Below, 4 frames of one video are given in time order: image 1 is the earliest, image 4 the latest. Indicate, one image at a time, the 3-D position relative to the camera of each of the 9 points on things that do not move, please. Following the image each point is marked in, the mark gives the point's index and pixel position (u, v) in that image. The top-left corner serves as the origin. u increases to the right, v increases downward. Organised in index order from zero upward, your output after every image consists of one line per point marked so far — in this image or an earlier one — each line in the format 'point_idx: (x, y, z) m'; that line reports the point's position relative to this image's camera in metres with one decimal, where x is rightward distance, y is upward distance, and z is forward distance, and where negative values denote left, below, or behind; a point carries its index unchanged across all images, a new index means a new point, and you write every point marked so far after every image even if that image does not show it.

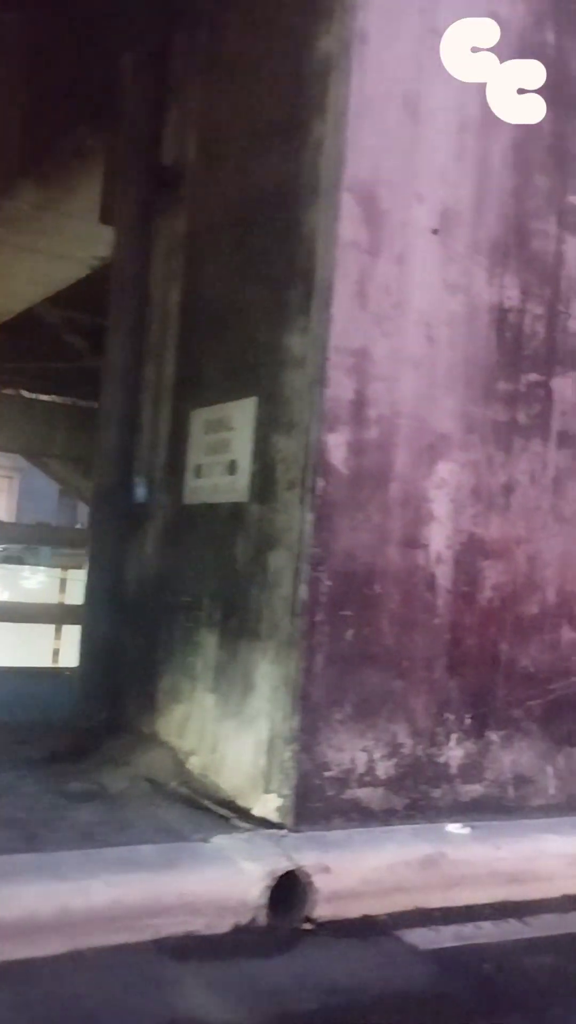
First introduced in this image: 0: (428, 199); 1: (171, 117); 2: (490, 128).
0: (+0.9, +2.0, +5.2) m
1: (-1.0, +3.2, +6.7) m
2: (+1.3, +2.5, +5.4) m
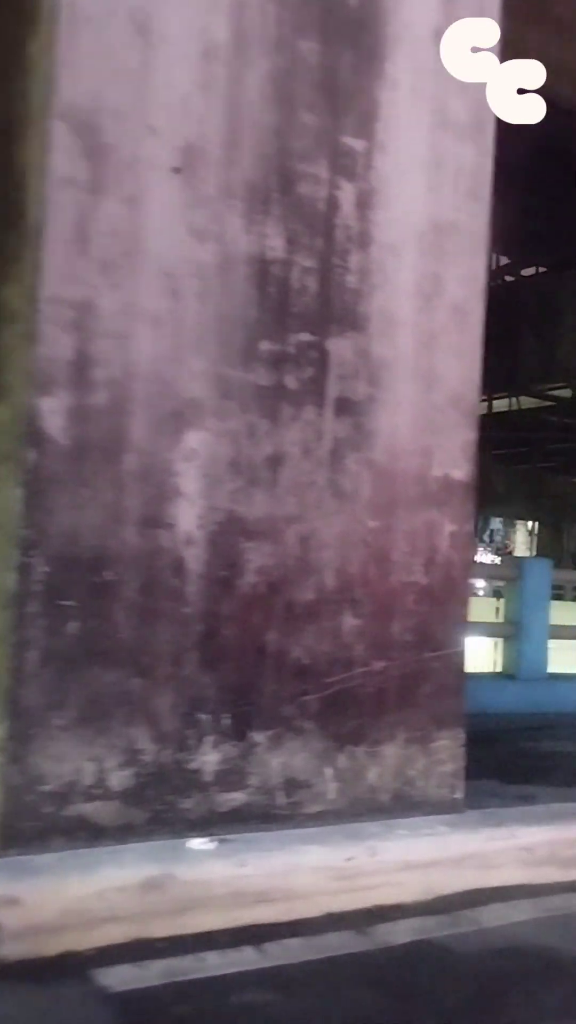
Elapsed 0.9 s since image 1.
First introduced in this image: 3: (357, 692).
0: (-0.7, +2.1, +4.6) m
1: (-2.7, +3.4, +6.0) m
2: (-0.3, +2.7, +4.8) m
3: (+0.4, -1.2, +5.2) m
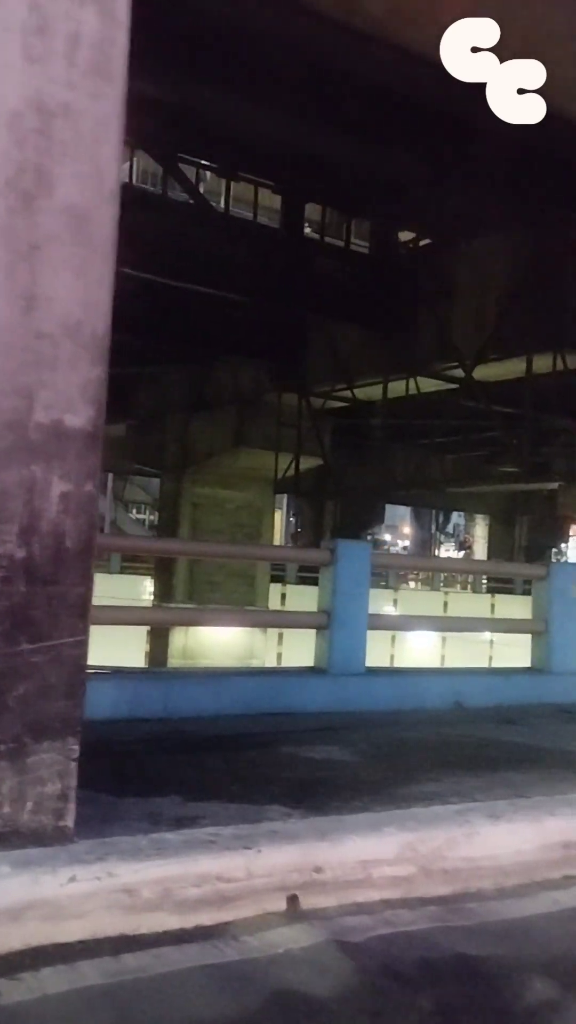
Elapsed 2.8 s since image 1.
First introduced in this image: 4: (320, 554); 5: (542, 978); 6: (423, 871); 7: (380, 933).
0: (-3.0, +2.4, +3.4) m
1: (-5.0, +3.6, +4.7) m
2: (-2.6, +2.9, +3.6) m
3: (-1.9, -0.9, +4.1) m
4: (+0.4, -0.5, +9.7) m
5: (+1.3, -2.3, +4.0) m
6: (+0.8, -2.2, +5.0) m
7: (+0.5, -2.2, +4.4) m
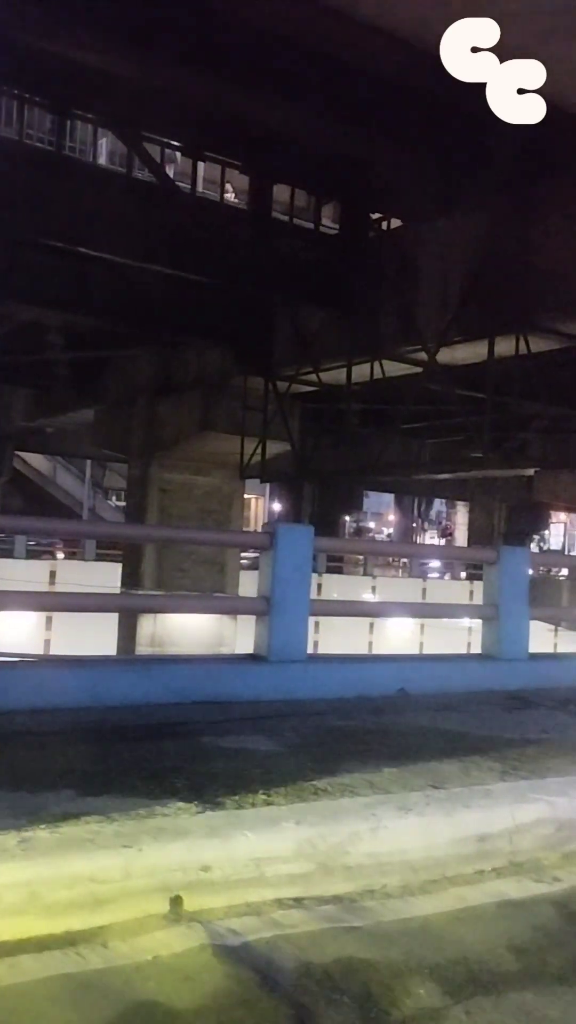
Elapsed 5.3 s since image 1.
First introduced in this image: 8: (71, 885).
0: (-3.6, +2.5, +3.0) m
1: (-5.6, +3.7, +4.2) m
2: (-3.2, +3.0, +3.2) m
3: (-2.5, -0.8, +3.7) m
4: (-0.4, -0.3, +9.4) m
5: (+0.6, -2.2, +3.8) m
6: (+0.2, -2.0, +4.7) m
7: (-0.1, -2.1, +4.1) m
8: (-1.1, -1.8, +4.0) m
